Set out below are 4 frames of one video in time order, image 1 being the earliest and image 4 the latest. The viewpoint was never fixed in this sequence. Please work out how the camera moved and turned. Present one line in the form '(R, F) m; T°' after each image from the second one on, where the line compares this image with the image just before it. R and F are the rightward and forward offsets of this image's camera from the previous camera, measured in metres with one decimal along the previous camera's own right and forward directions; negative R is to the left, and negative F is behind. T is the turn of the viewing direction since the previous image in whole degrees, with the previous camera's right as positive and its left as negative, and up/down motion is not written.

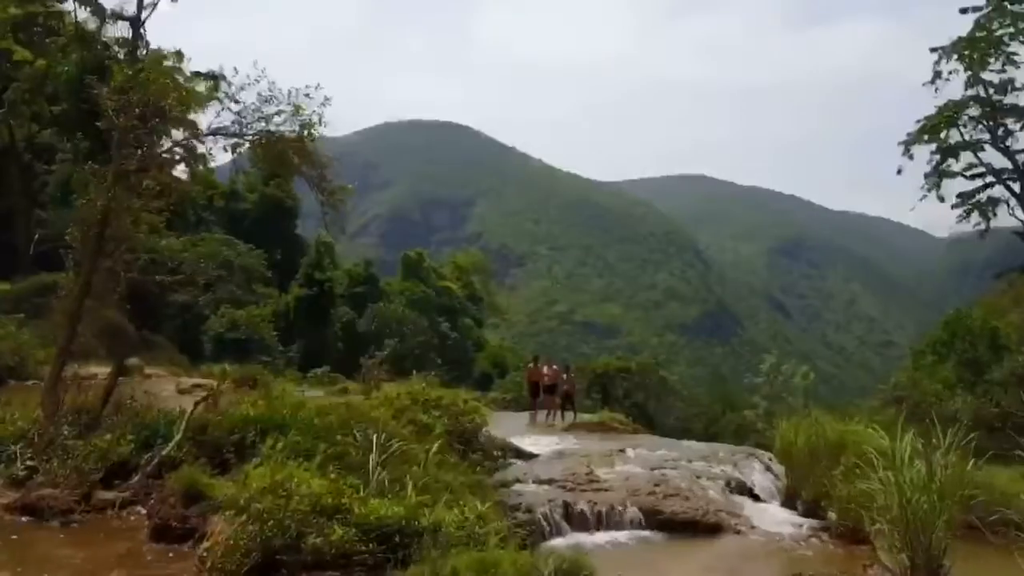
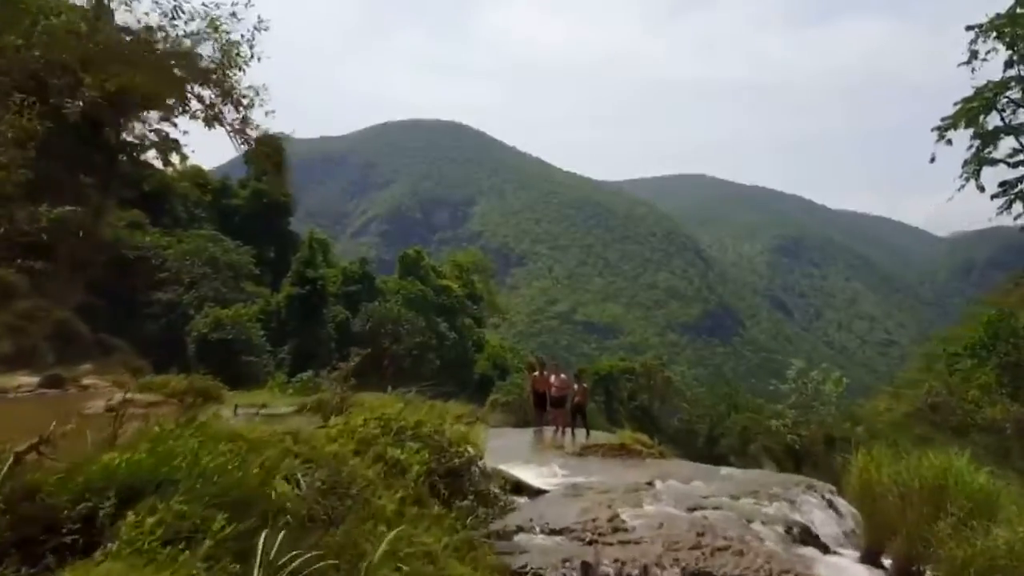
(0.0, +1.4) m; 0°
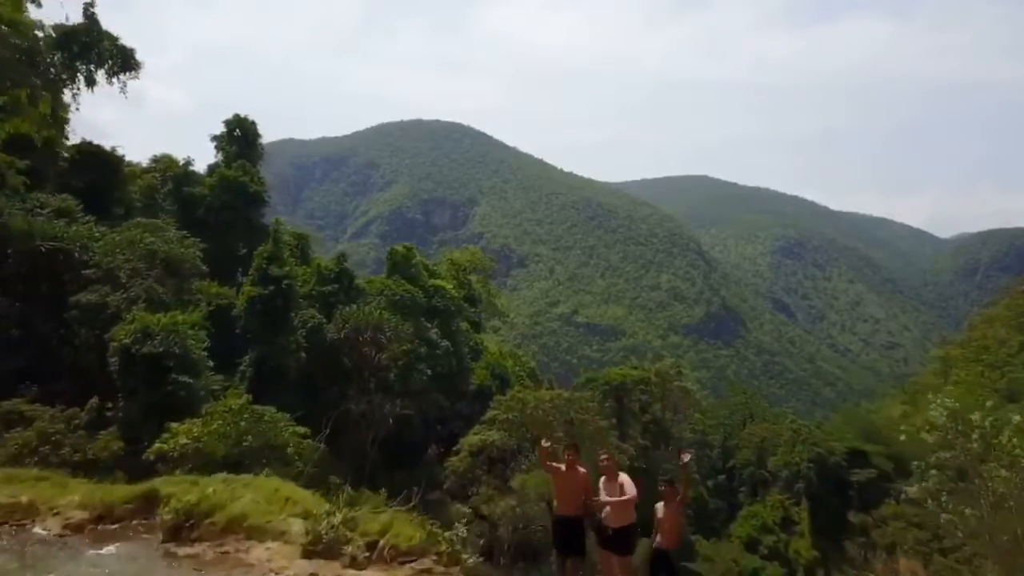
(0.0, +4.6) m; 0°
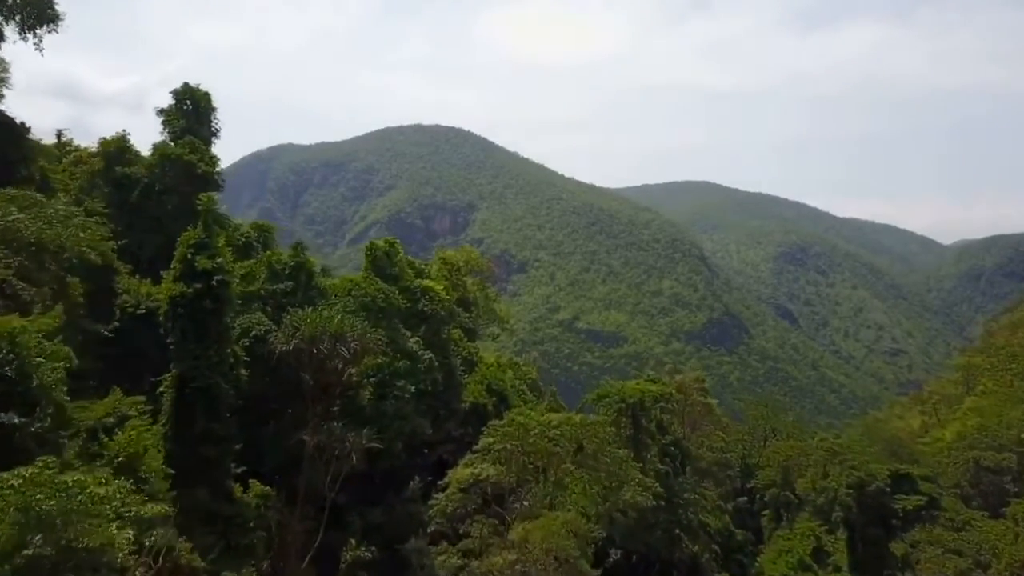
(0.0, +5.9) m; 0°
